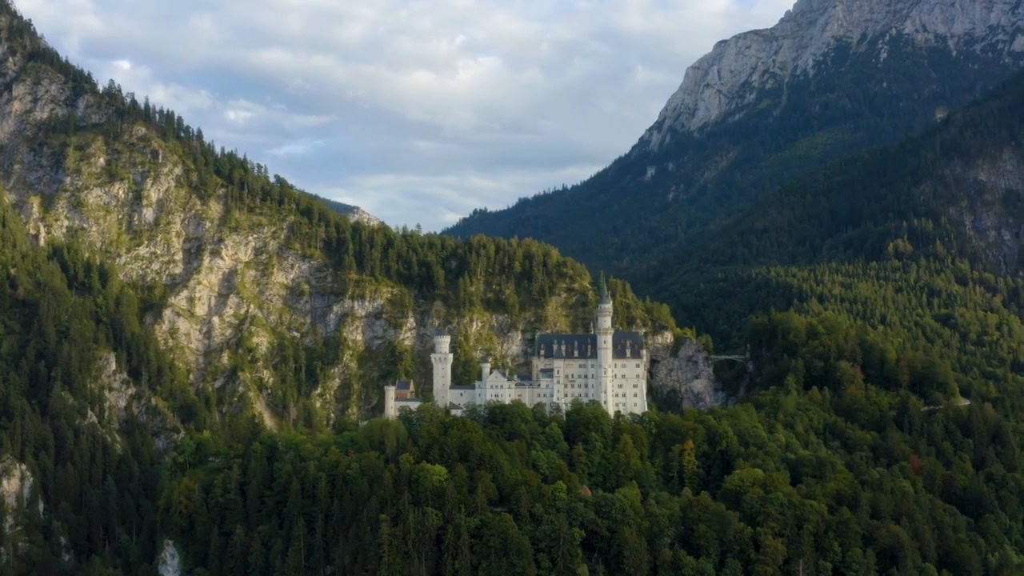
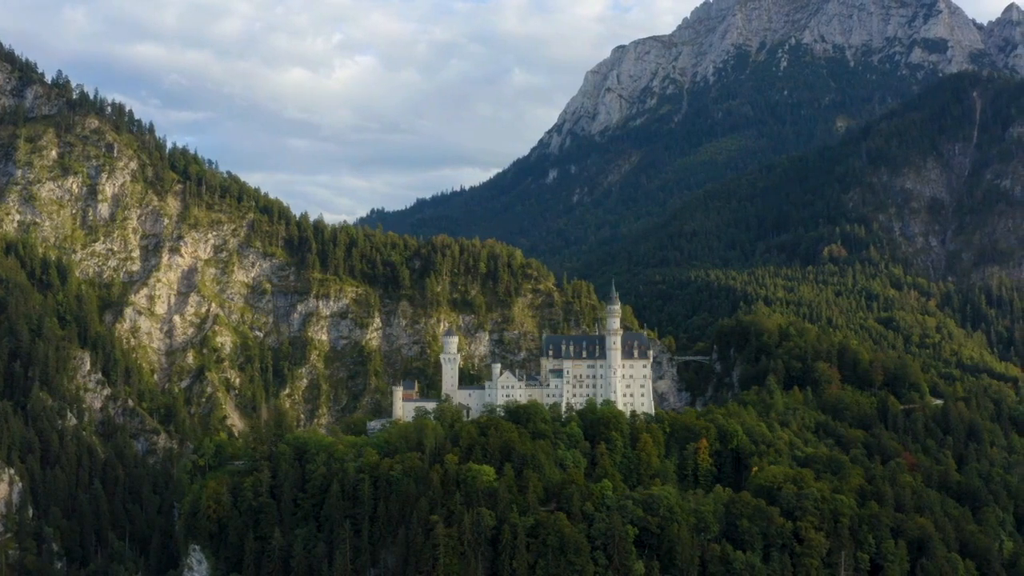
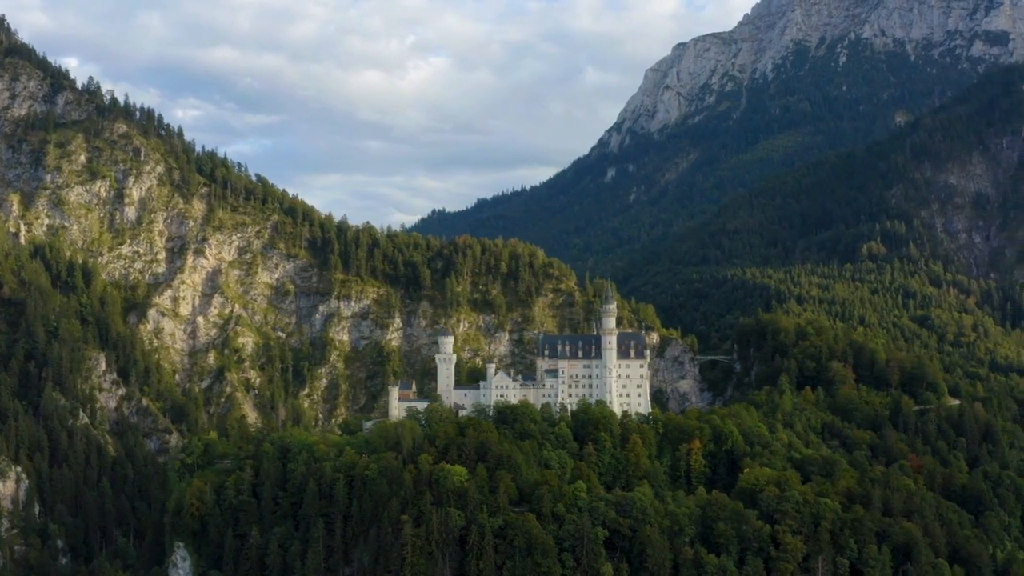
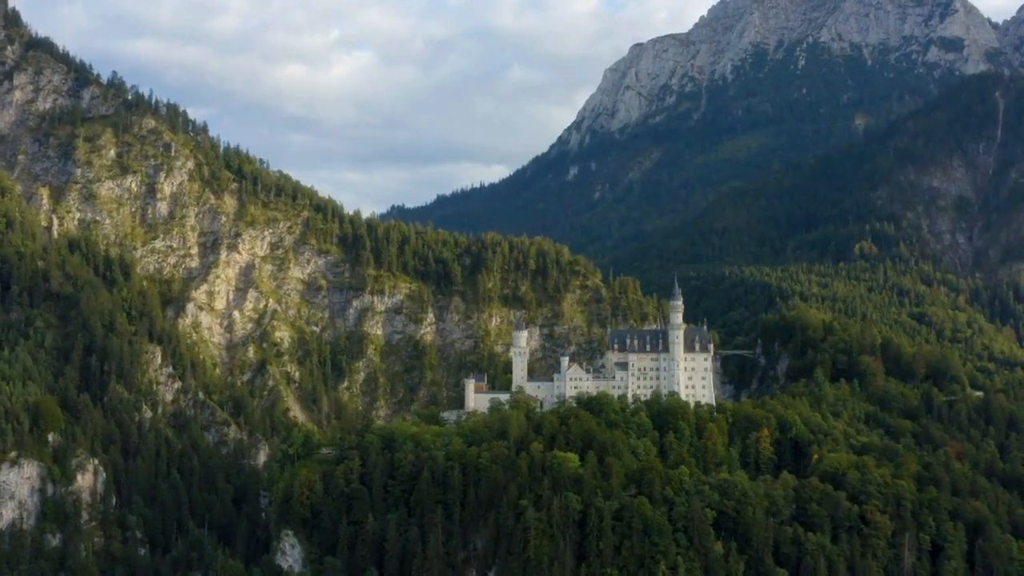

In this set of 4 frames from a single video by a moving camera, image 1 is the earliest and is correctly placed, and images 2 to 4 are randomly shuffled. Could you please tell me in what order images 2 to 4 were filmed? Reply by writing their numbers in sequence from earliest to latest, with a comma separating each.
3, 2, 4
